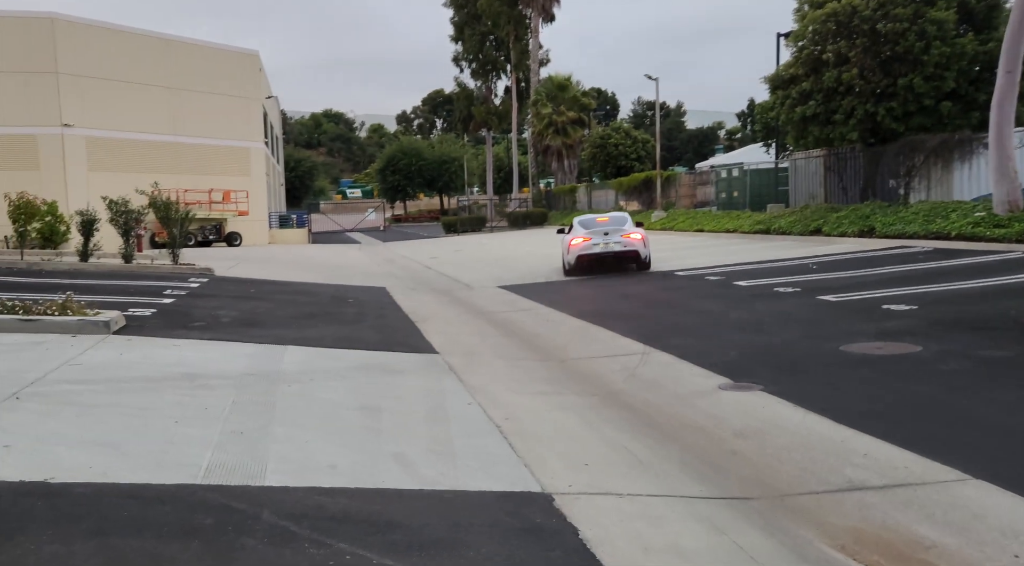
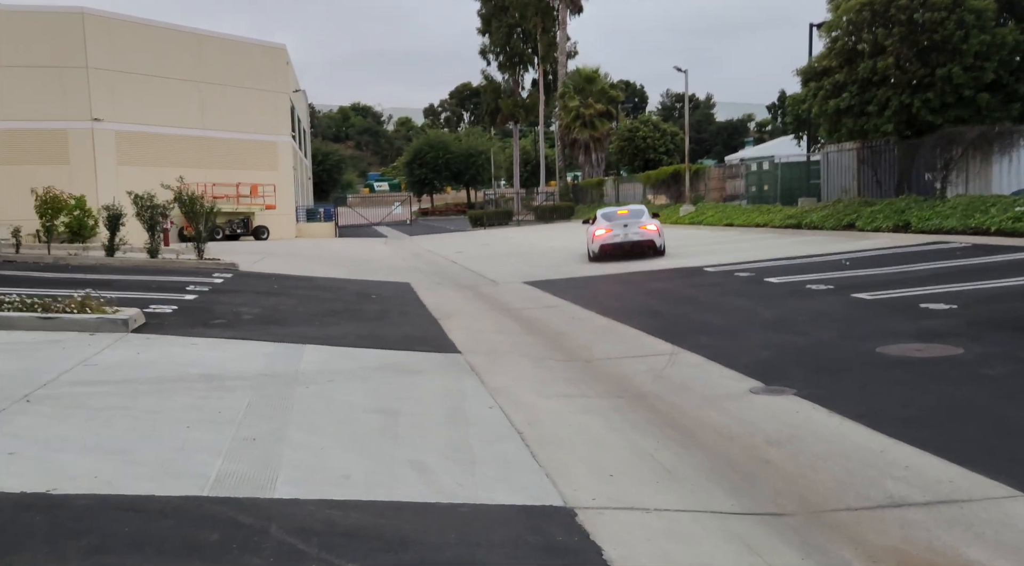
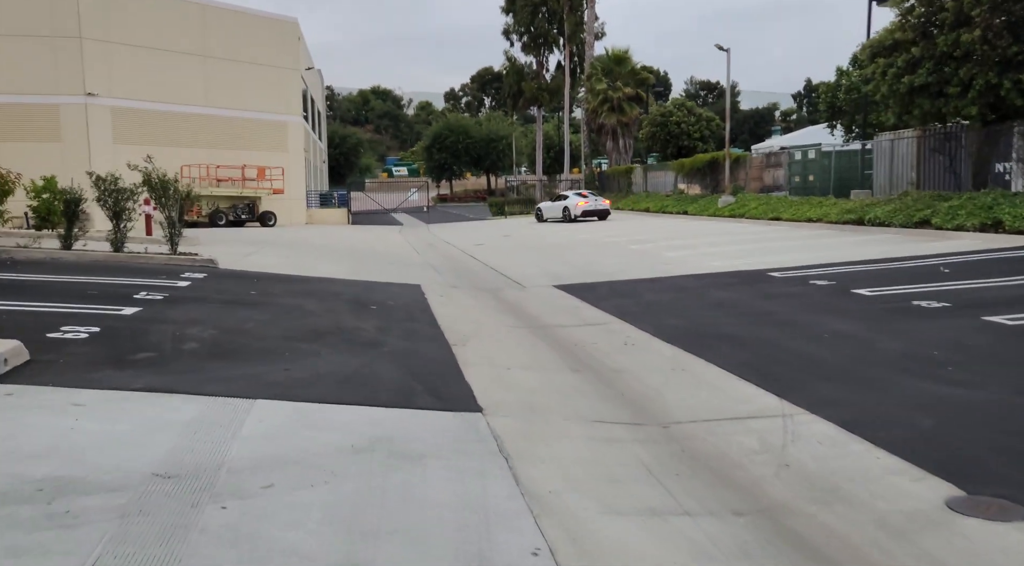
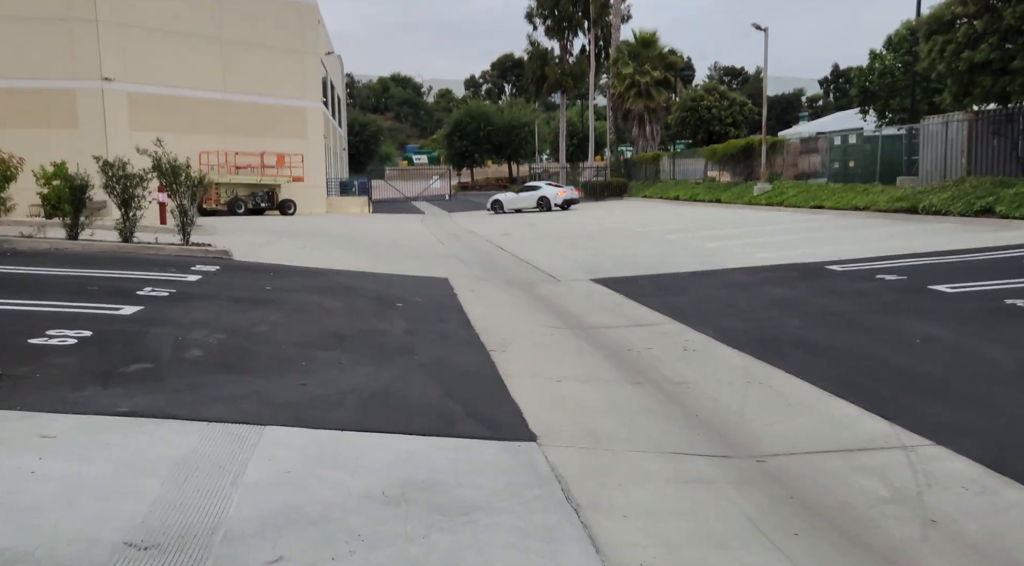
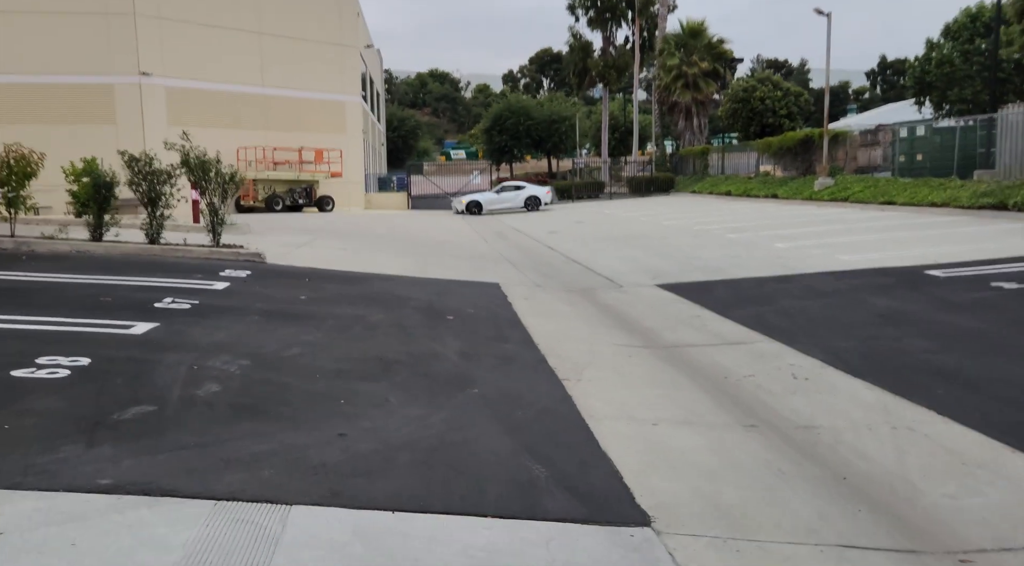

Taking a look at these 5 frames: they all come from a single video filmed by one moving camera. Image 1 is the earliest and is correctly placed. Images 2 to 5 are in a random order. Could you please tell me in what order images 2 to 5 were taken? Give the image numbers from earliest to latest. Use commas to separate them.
2, 3, 4, 5
